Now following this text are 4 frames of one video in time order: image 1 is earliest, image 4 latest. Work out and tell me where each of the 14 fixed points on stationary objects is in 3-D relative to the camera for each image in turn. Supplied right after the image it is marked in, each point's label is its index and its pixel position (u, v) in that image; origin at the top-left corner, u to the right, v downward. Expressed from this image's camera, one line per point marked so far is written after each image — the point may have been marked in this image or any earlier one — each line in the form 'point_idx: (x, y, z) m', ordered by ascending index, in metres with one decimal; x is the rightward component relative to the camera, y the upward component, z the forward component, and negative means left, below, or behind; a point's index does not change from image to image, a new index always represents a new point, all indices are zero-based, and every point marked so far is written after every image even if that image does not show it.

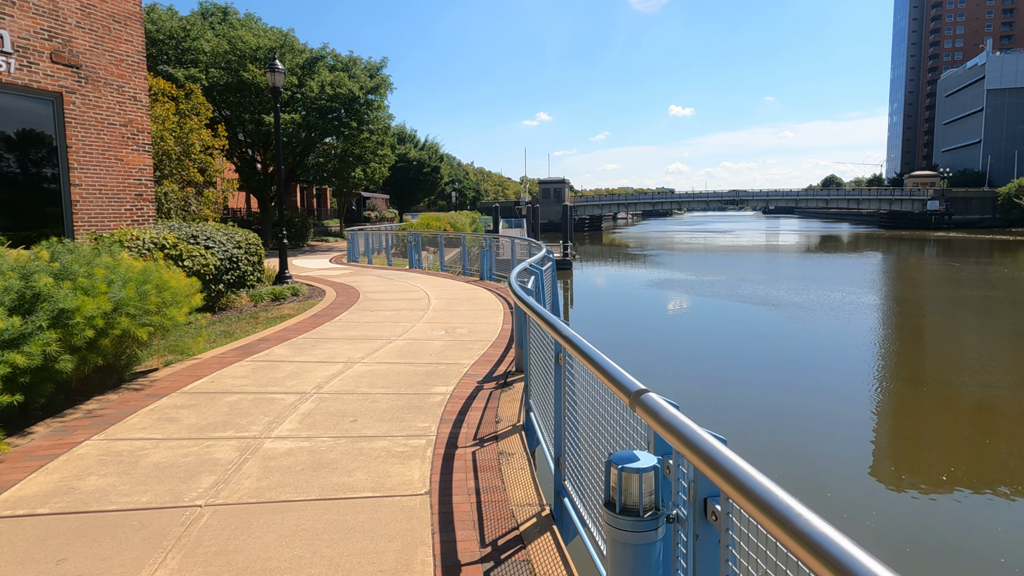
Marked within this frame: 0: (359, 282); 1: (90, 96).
0: (-3.3, +0.1, +14.3) m
1: (-6.3, +2.8, +9.9) m
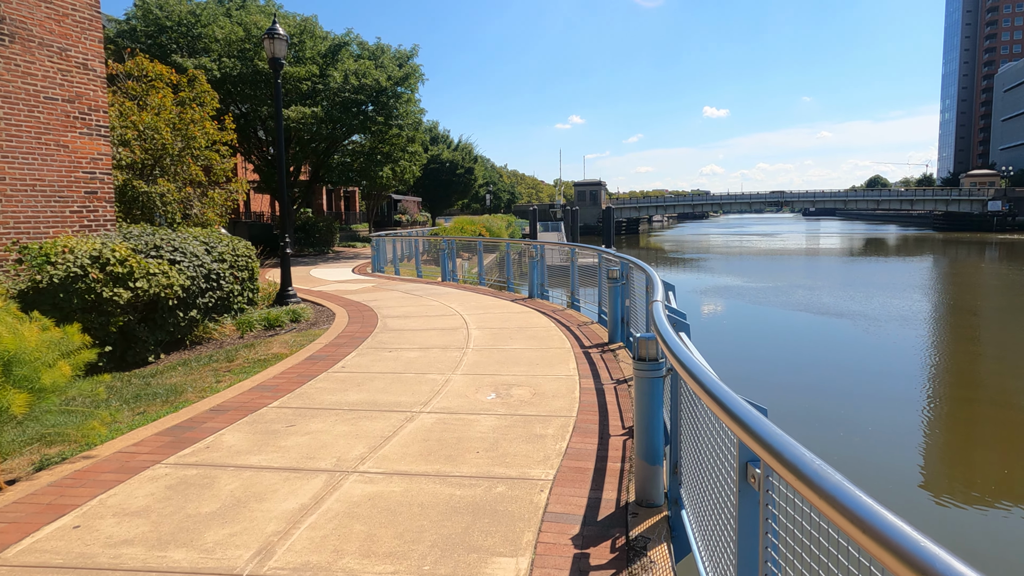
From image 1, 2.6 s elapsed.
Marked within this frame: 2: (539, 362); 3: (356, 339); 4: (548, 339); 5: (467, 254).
0: (-2.3, -0.2, +11.6) m
1: (-5.5, +2.5, +7.4) m
2: (+0.3, -0.7, +6.5) m
3: (-1.8, -0.6, +7.7) m
4: (+0.4, -0.6, +7.7) m
5: (-1.0, +0.8, +15.1) m
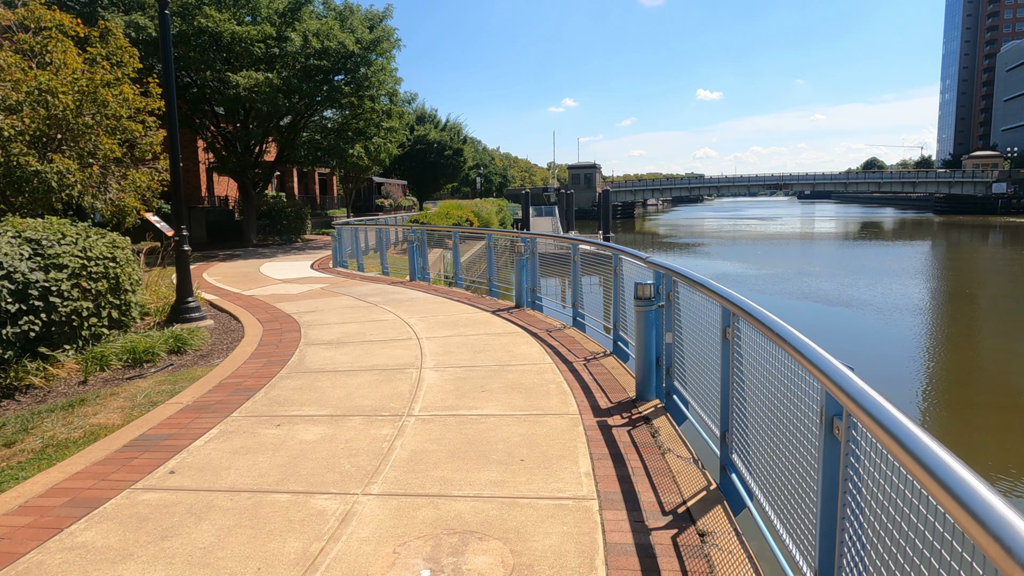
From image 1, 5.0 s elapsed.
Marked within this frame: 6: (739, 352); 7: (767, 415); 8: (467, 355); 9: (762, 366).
0: (-2.5, -0.3, +8.8) m
1: (-5.7, +2.3, +4.5) m
2: (+0.1, -0.9, +3.7) m
3: (-2.0, -0.8, +5.0) m
4: (+0.2, -0.8, +4.9) m
5: (-1.3, +0.8, +12.2) m
6: (+1.1, -0.3, +3.2) m
7: (+1.1, -0.6, +2.8) m
8: (-0.4, -0.6, +6.1) m
9: (+1.1, -0.3, +3.0) m
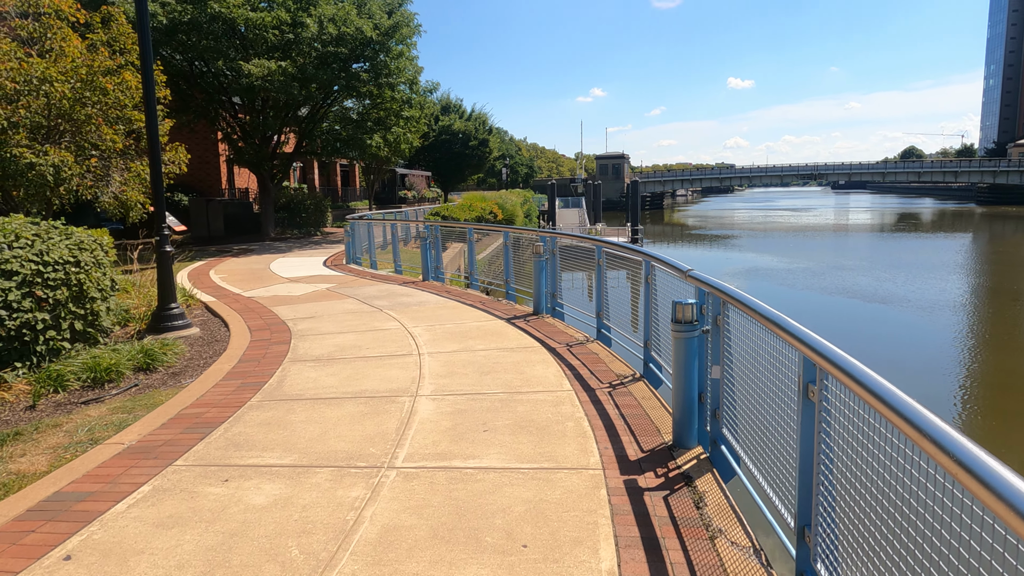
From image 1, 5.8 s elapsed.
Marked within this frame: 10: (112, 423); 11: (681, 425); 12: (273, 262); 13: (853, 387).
0: (-2.3, -0.4, +8.0) m
1: (-5.6, +2.2, +3.8) m
2: (+0.1, -1.0, +2.8) m
3: (-1.9, -0.9, +4.2) m
4: (+0.2, -0.9, +4.0) m
5: (-0.9, +0.8, +11.4) m
6: (+1.1, -0.4, +2.3) m
7: (+1.1, -0.7, +1.9) m
8: (-0.3, -0.7, +5.2) m
9: (+1.1, -0.5, +2.0) m
10: (-2.7, -0.9, +4.5) m
11: (+1.0, -0.8, +3.8) m
12: (-5.5, +0.6, +15.3) m
13: (+1.0, -0.3, +2.0) m
